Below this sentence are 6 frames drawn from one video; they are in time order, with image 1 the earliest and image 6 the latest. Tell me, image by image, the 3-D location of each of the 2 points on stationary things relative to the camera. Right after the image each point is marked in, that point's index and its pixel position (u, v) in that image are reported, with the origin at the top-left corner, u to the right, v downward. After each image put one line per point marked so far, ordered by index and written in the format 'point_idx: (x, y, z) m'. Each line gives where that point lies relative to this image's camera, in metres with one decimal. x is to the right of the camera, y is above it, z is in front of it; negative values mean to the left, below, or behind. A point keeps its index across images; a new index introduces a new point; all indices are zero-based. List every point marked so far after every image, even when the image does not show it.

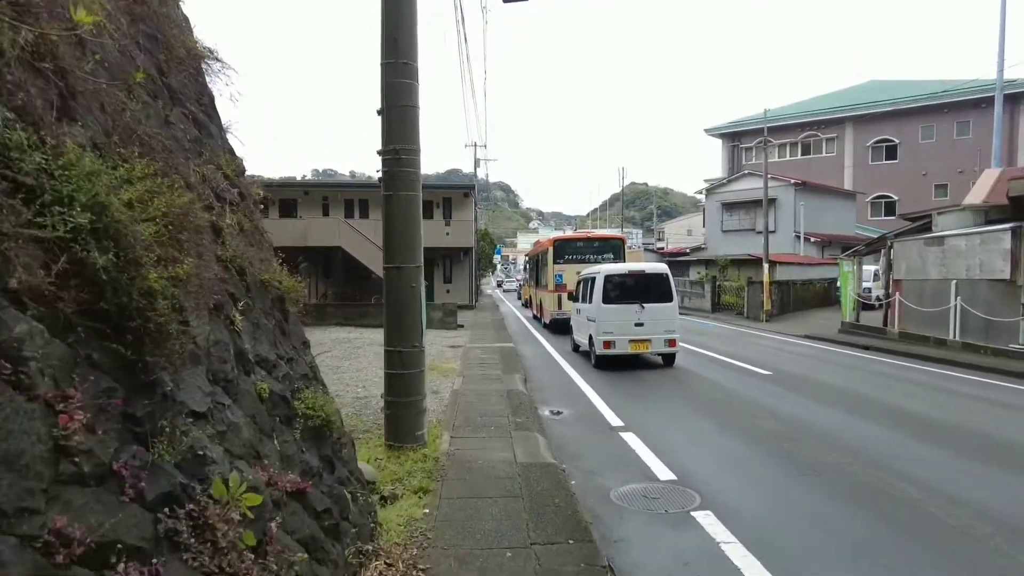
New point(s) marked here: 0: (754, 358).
0: (+5.8, -1.6, +15.5) m
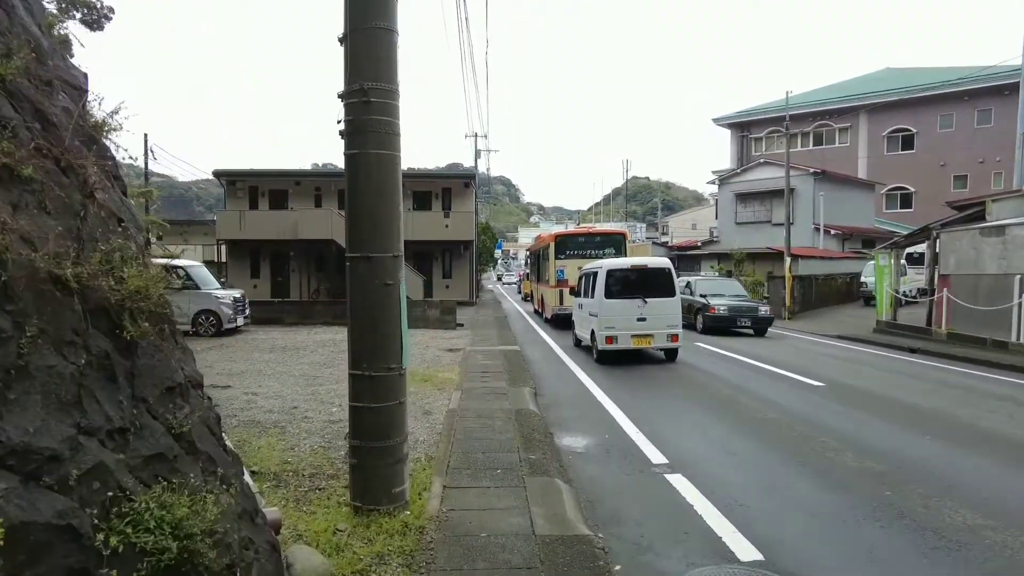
0: (+5.9, -1.5, +14.0) m
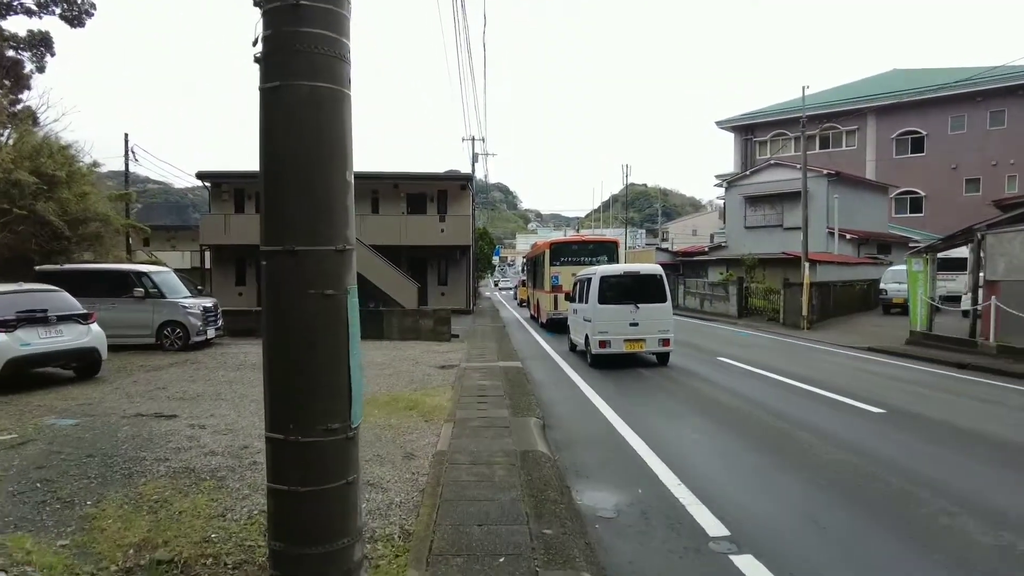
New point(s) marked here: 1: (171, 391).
0: (+5.9, -1.7, +12.6) m
1: (-4.7, -1.4, +8.8) m
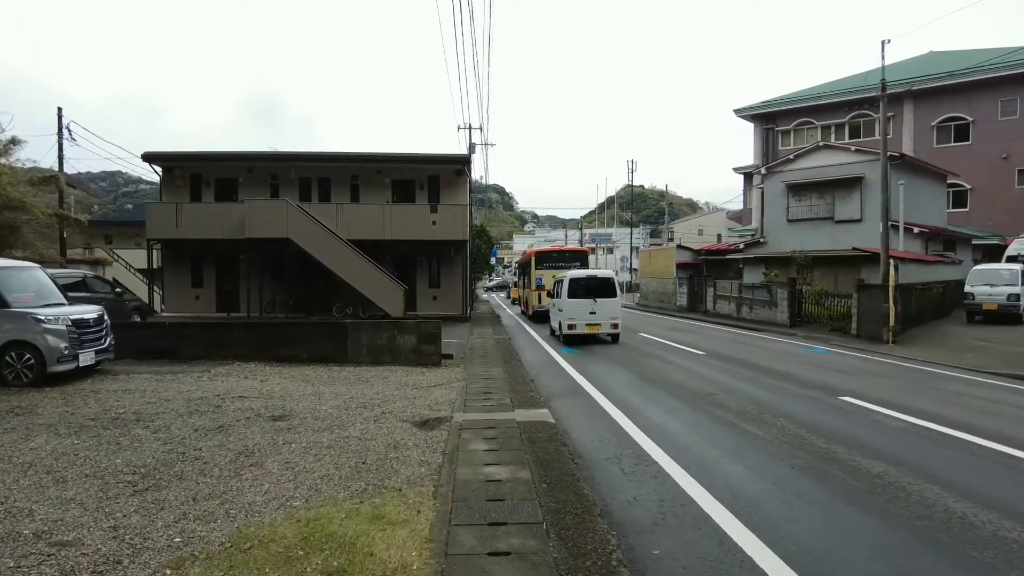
0: (+6.2, -1.7, +8.3) m
1: (-4.4, -1.4, +4.5) m
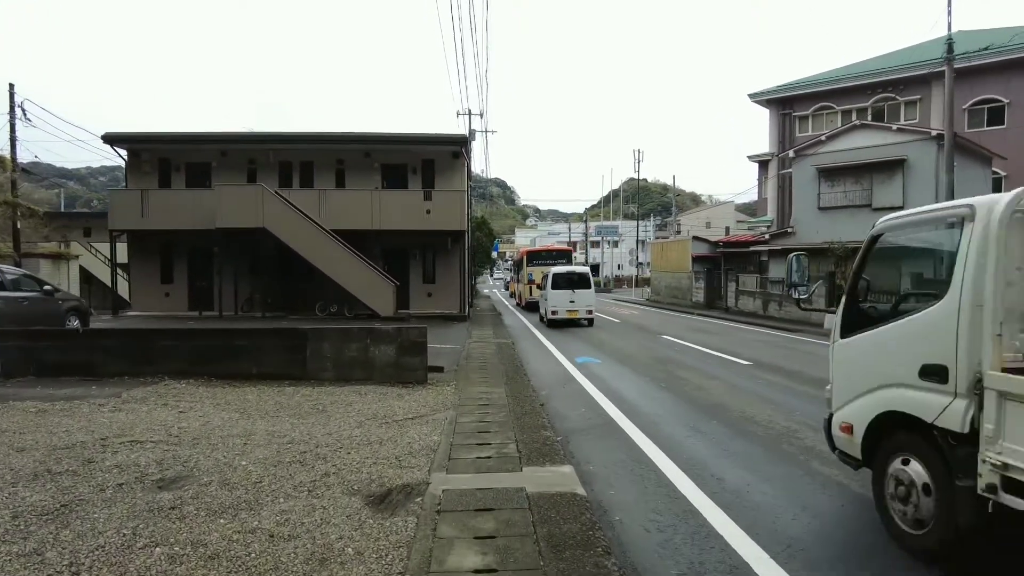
0: (+6.2, -1.7, +6.0) m
1: (-4.3, -1.5, +2.2) m
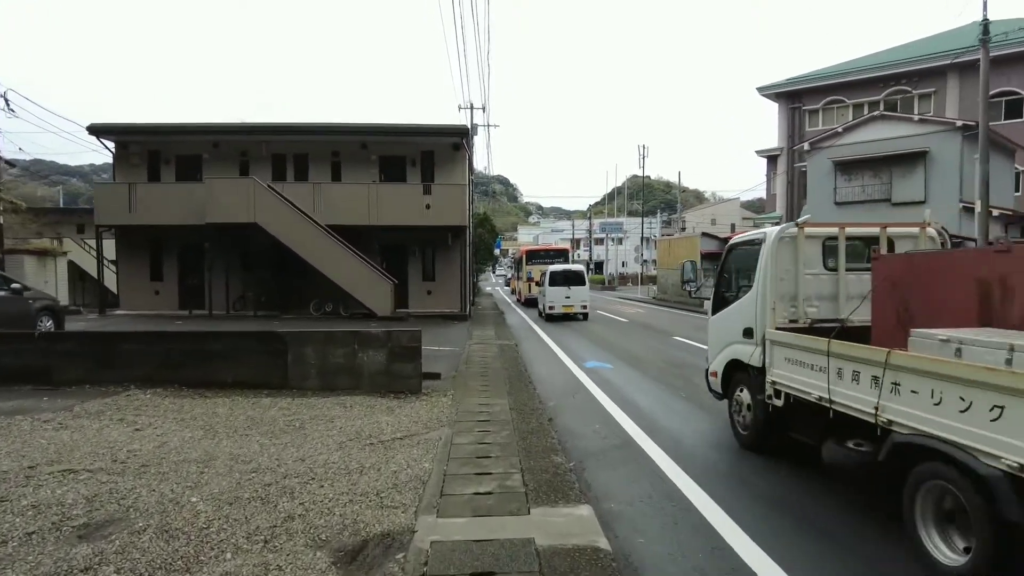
0: (+6.2, -1.7, +5.0) m
1: (-4.3, -1.5, +1.3) m
